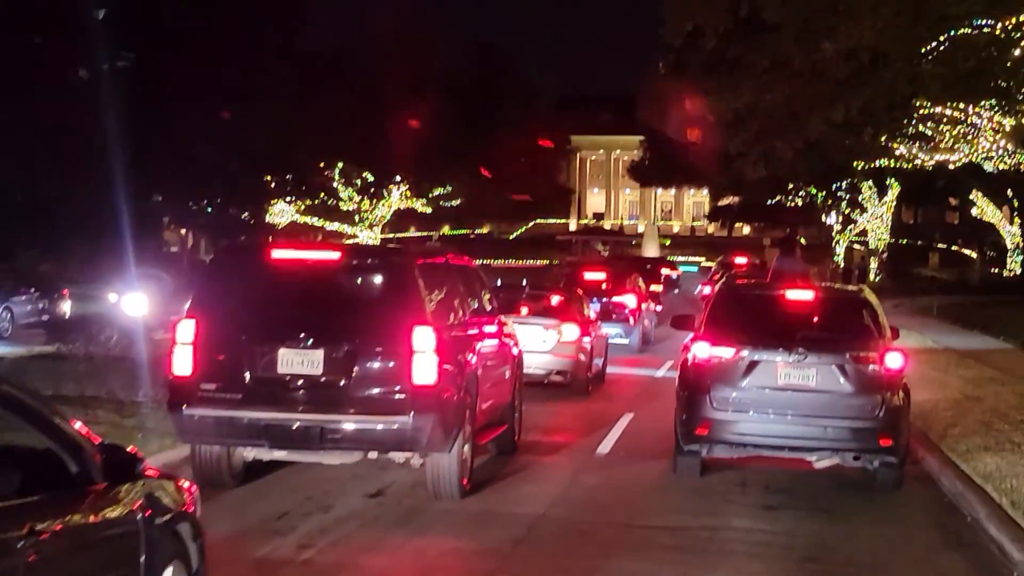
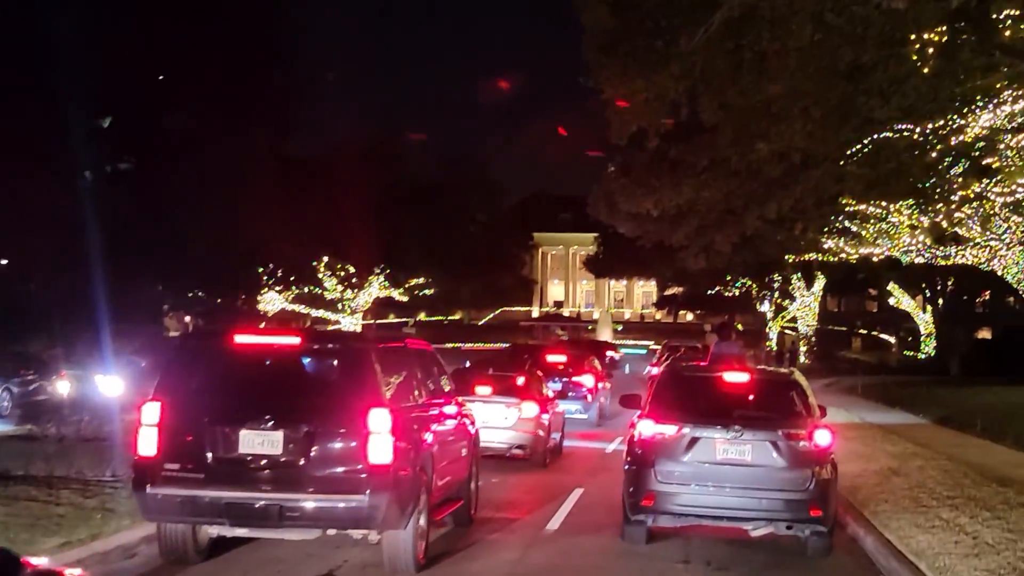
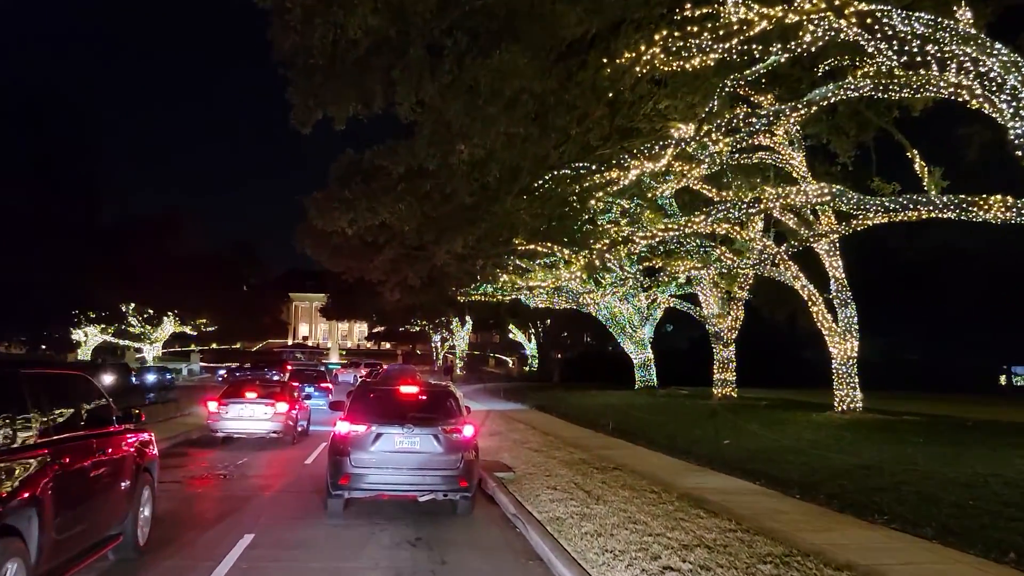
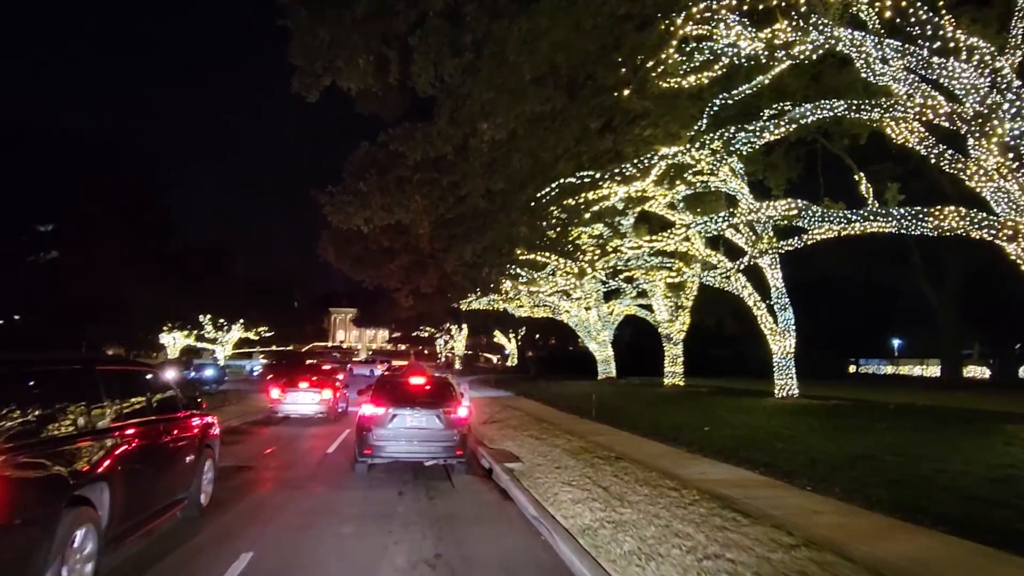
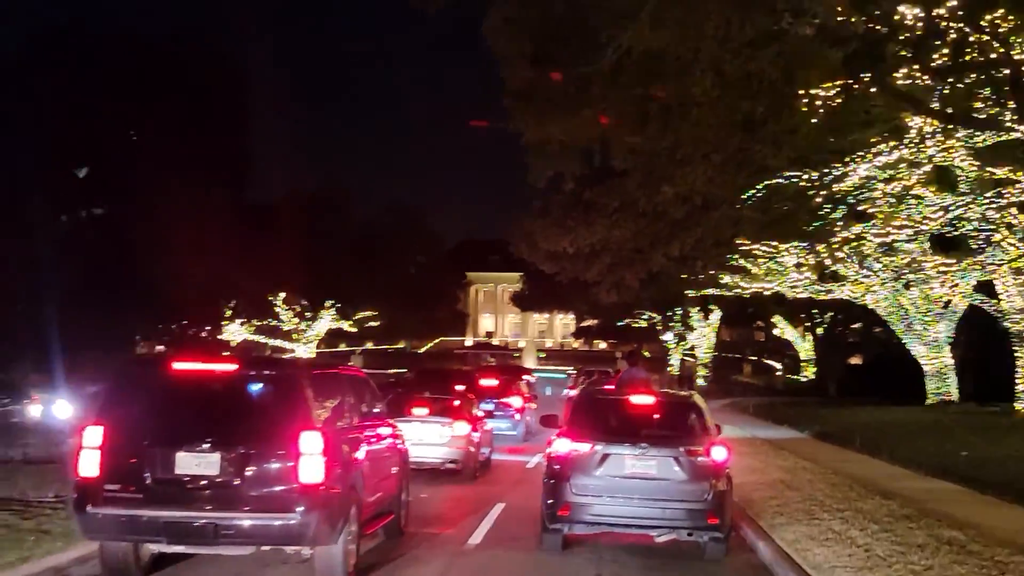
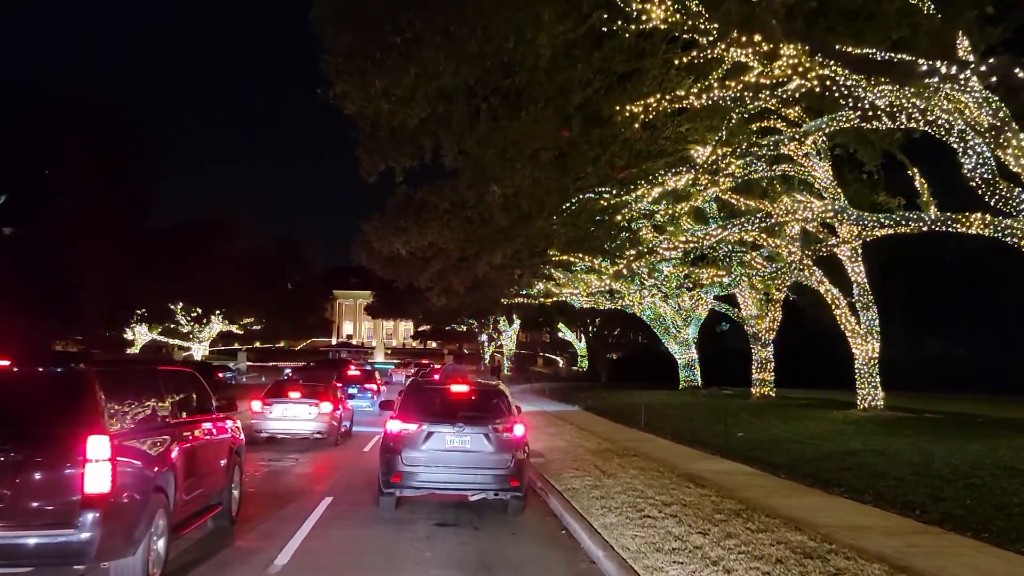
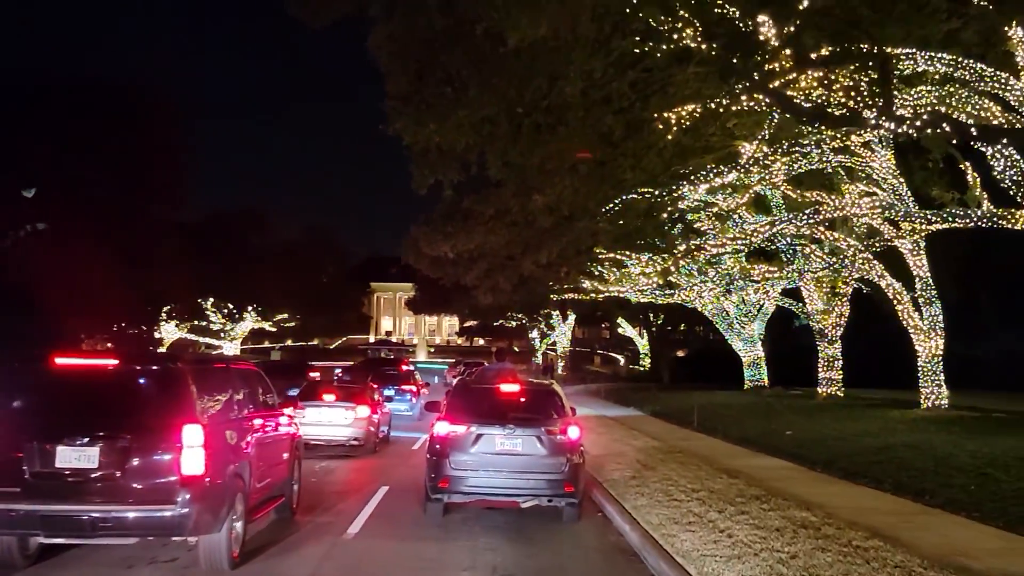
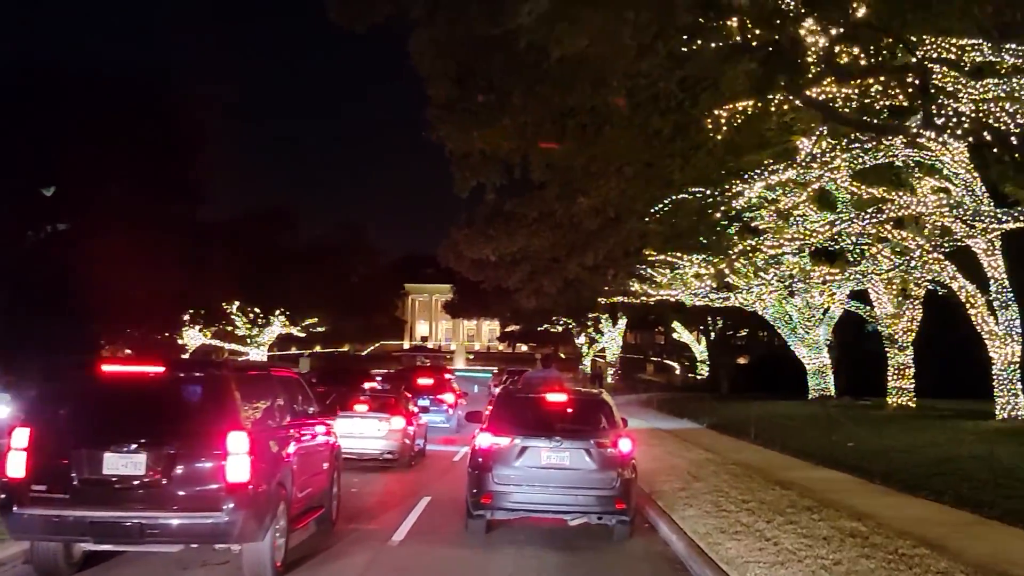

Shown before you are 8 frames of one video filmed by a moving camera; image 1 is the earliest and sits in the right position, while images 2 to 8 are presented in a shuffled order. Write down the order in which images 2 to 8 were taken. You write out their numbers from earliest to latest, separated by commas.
2, 5, 8, 7, 6, 3, 4
